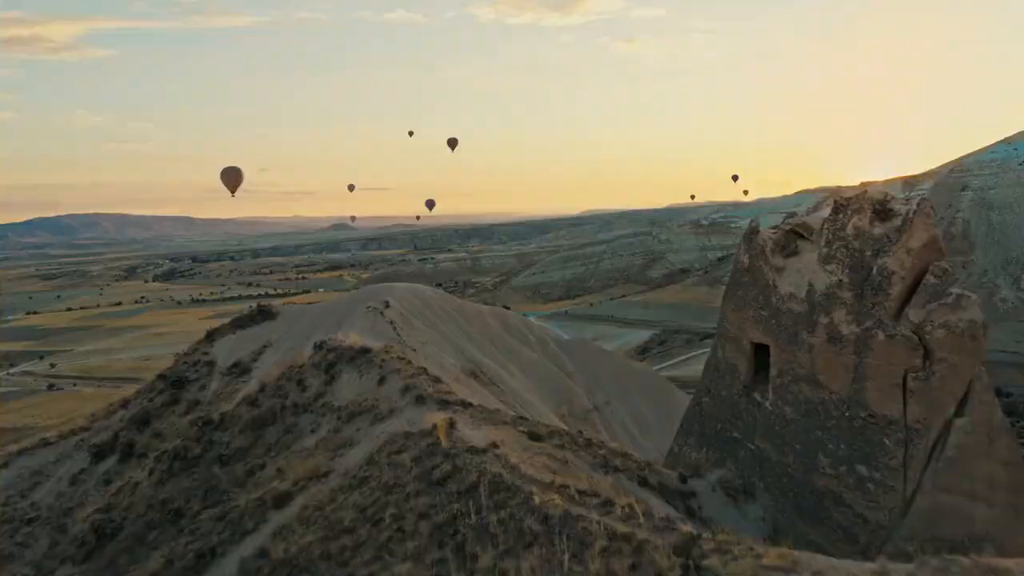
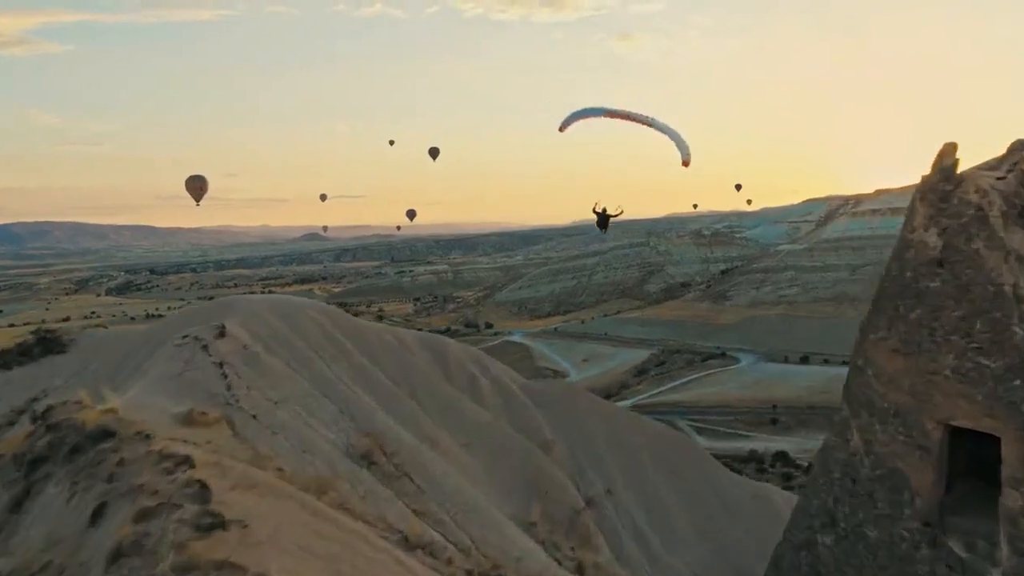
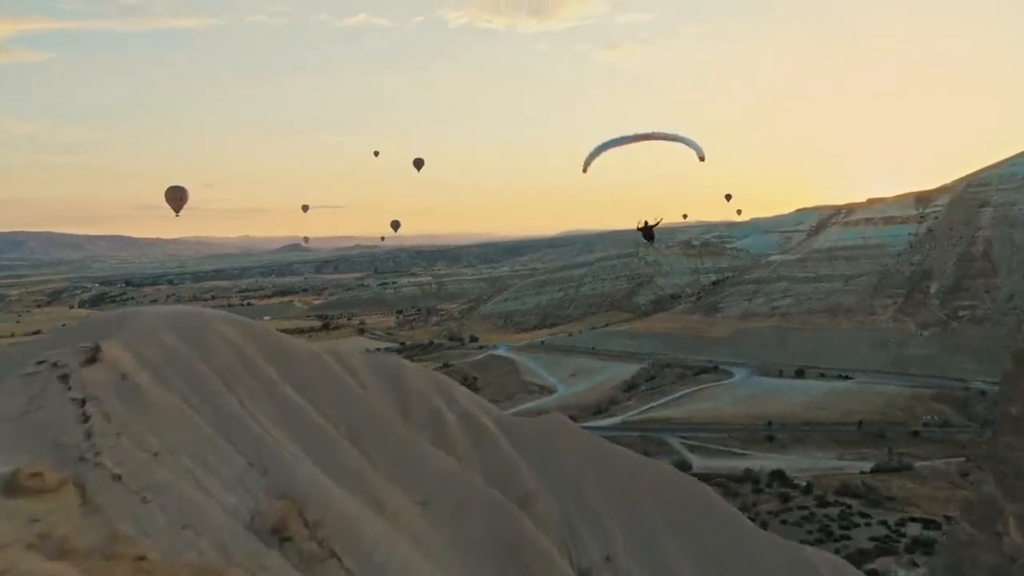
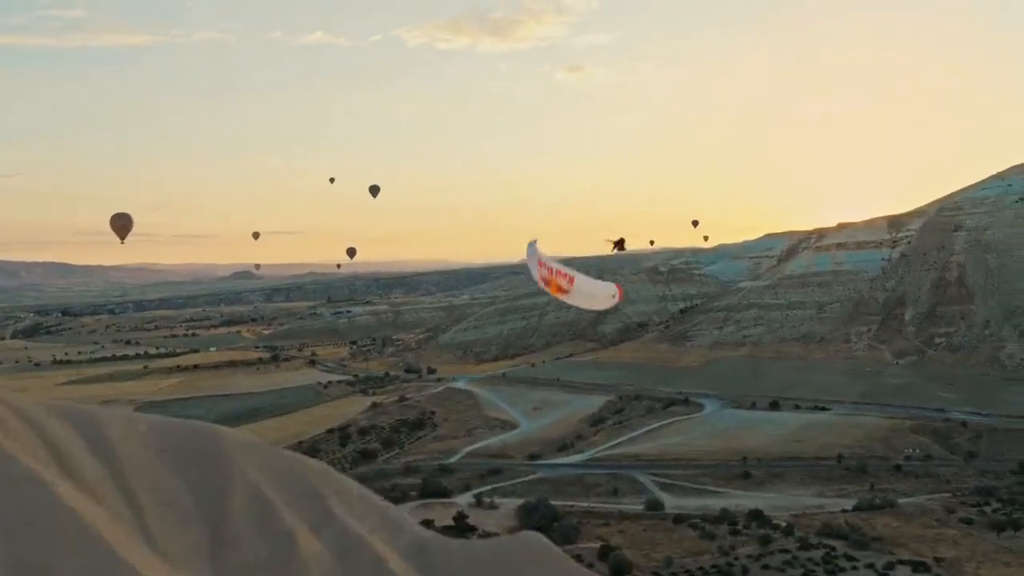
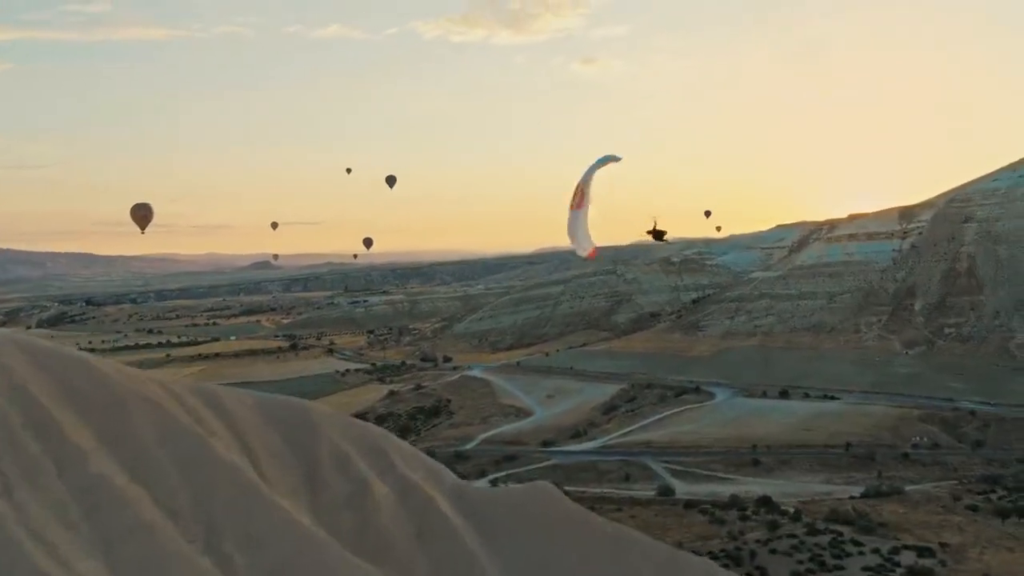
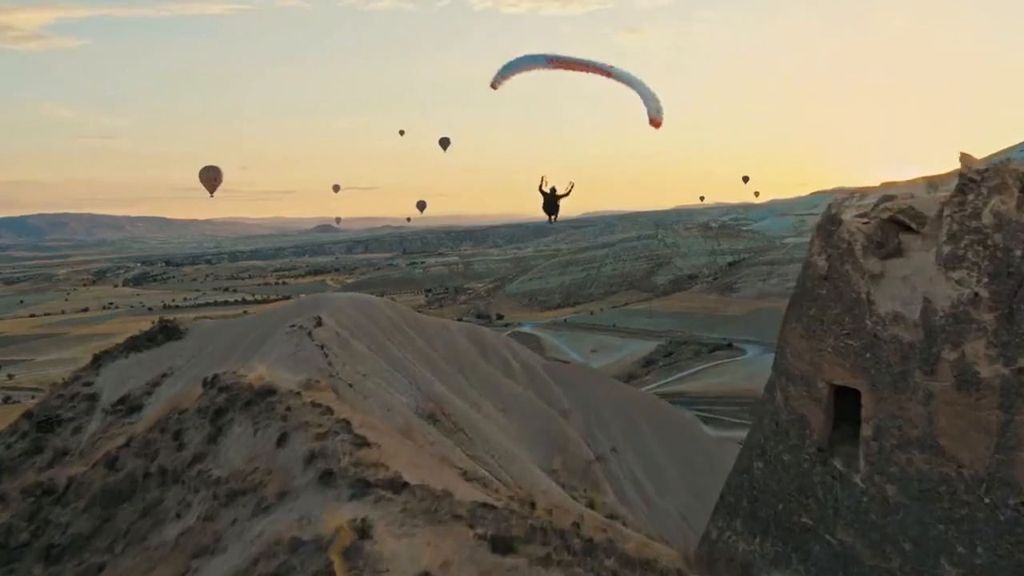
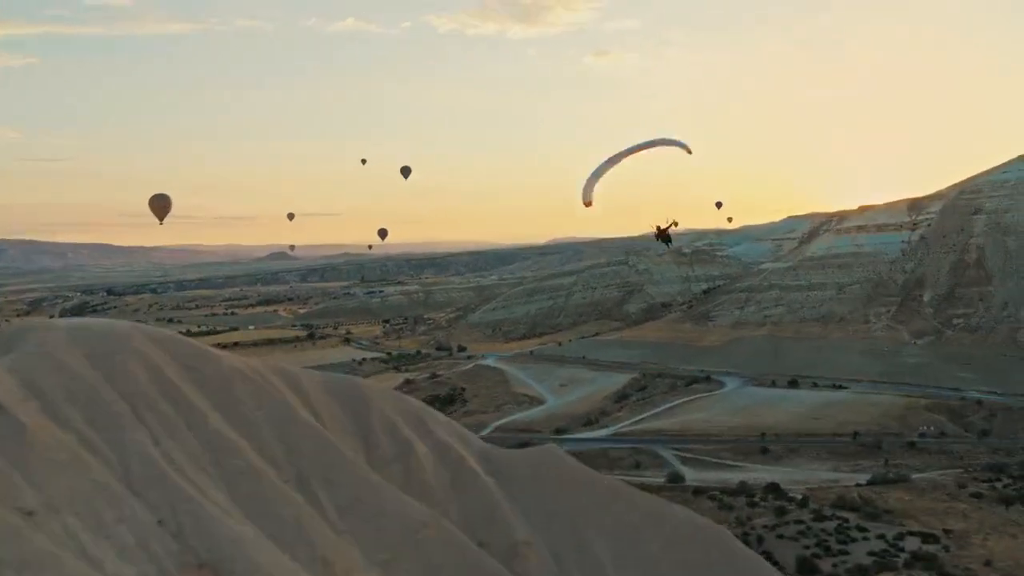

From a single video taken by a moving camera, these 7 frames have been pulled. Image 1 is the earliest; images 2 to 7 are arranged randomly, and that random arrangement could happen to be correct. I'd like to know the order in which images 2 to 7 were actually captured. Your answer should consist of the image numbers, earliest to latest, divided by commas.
6, 2, 3, 7, 5, 4
